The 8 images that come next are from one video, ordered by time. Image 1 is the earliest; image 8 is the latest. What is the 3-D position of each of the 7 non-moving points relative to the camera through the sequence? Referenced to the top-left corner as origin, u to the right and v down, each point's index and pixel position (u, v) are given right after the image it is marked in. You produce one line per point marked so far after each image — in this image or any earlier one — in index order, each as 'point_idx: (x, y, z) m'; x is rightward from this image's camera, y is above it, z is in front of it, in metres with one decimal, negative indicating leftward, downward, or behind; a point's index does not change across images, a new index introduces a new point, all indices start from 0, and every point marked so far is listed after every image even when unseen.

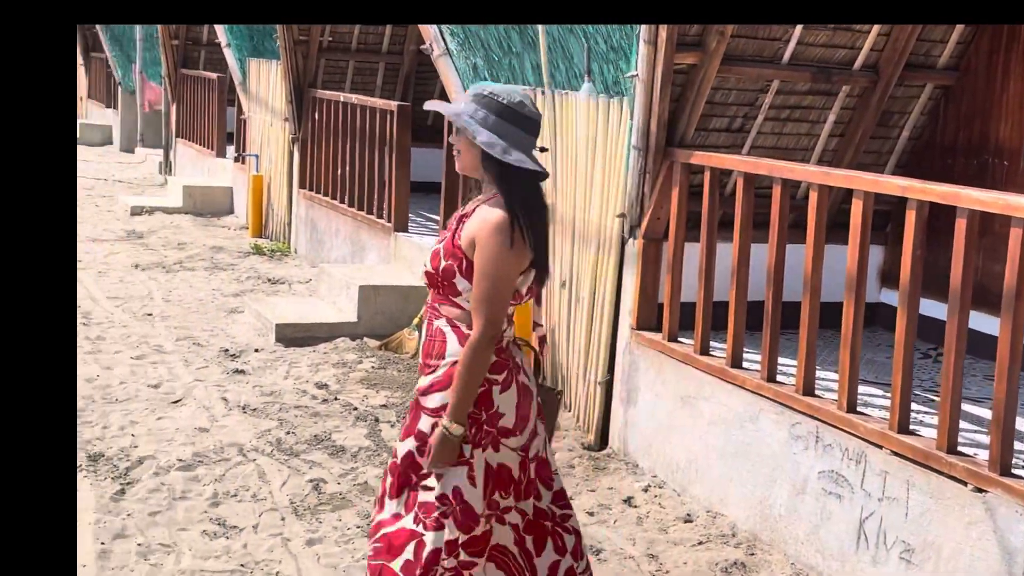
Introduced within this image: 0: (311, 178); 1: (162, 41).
0: (-1.5, +0.8, +8.9) m
1: (-3.7, +2.6, +13.0) m
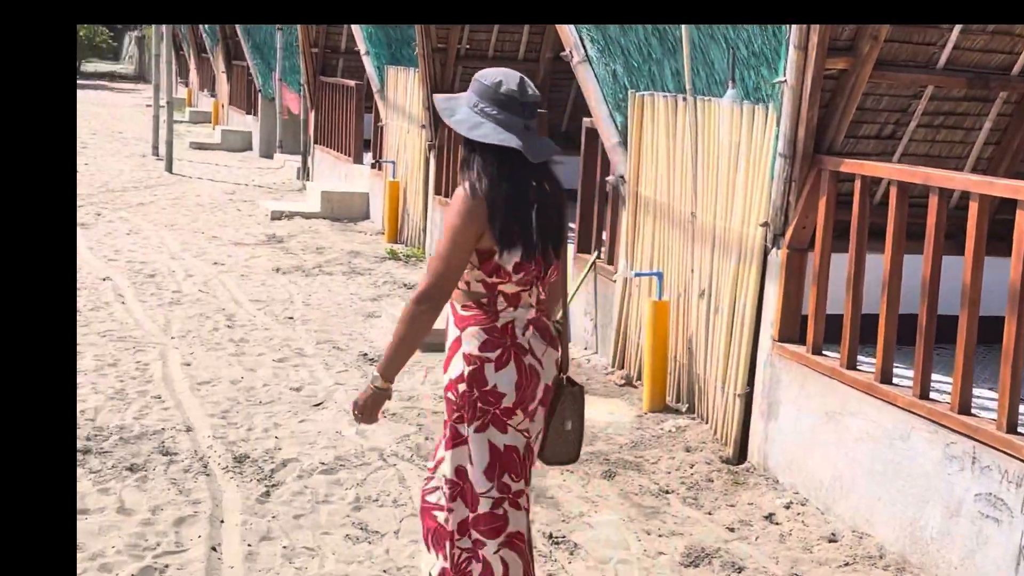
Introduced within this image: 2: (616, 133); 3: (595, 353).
0: (-0.5, +0.8, +8.9) m
1: (-2.3, +2.6, +13.3) m
2: (+0.5, +0.7, +5.9) m
3: (+0.4, -0.3, +6.2) m
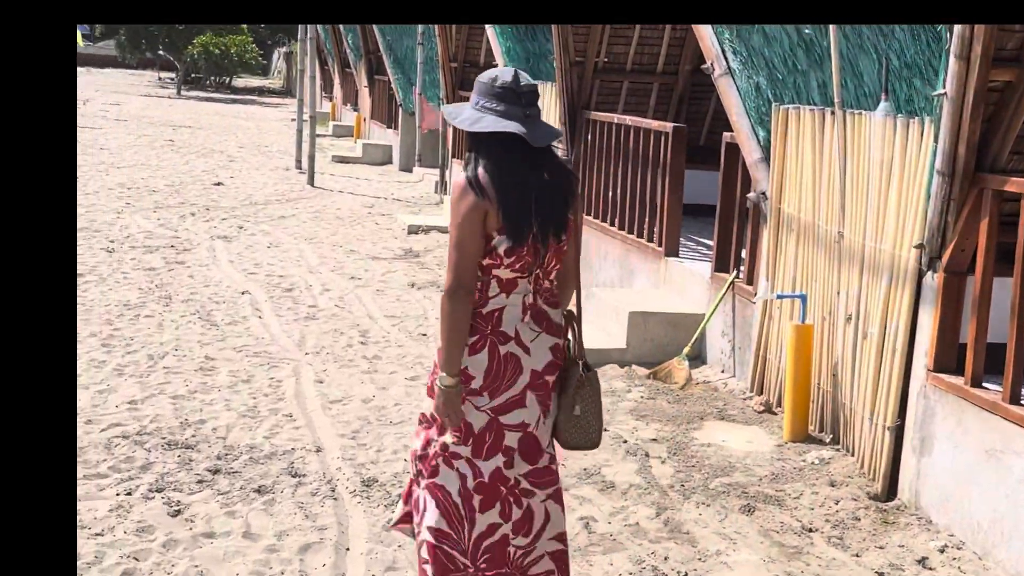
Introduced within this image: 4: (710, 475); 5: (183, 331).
0: (+0.5, +0.6, +8.8) m
1: (-0.8, +2.5, +13.4) m
2: (+1.1, +0.6, +5.6) m
3: (+1.1, -0.4, +5.9) m
4: (+0.7, -0.7, +4.6) m
5: (-1.7, -0.2, +6.4) m
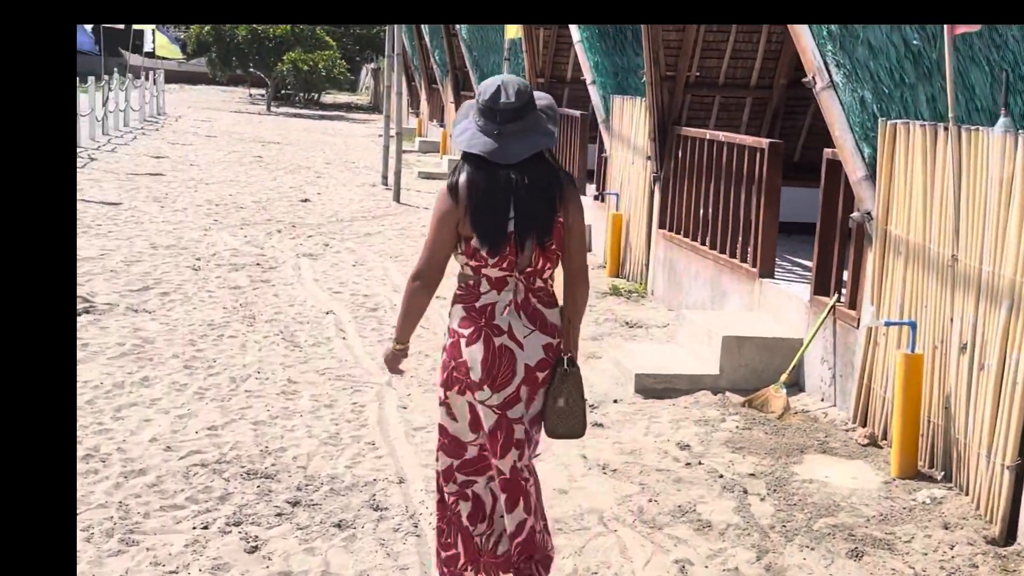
0: (+1.1, +0.5, +8.6) m
1: (+0.2, +2.3, +13.2) m
2: (+1.5, +0.5, +5.3) m
3: (+1.5, -0.5, +5.6) m
4: (+1.1, -0.8, +4.3) m
5: (-1.3, -0.3, +6.3) m
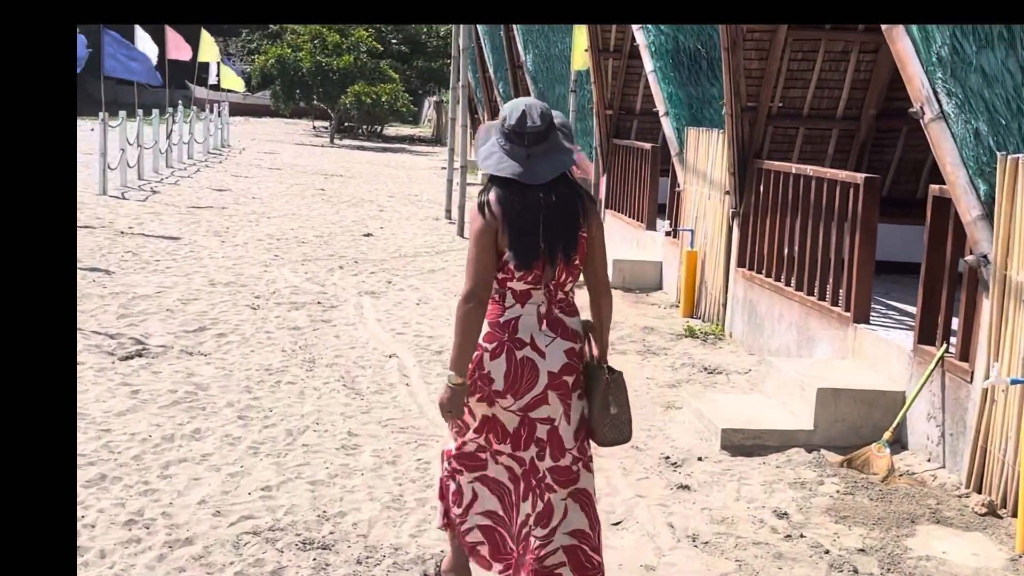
0: (+1.6, +0.2, +8.1) m
1: (+0.9, +1.9, +12.8) m
2: (+1.8, +0.3, +4.9) m
3: (+1.8, -0.8, +5.1) m
4: (+1.3, -1.0, +3.8) m
5: (-0.9, -0.5, +5.9) m
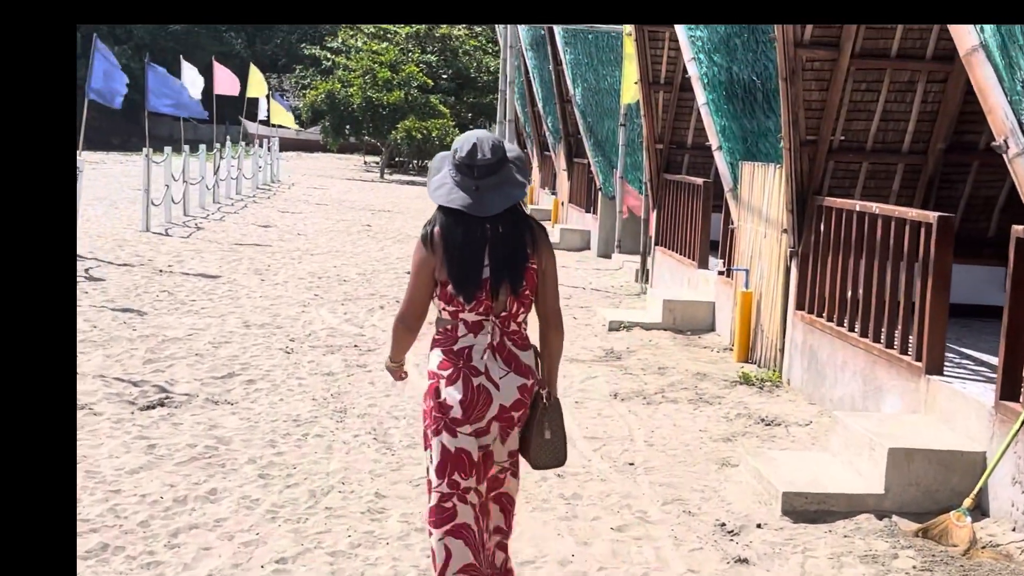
0: (+1.9, -0.1, +7.6) m
1: (+1.4, +1.5, +12.4) m
2: (+2.0, +0.1, +4.4) m
3: (+2.0, -0.9, +4.6) m
4: (+1.4, -1.1, +3.3) m
5: (-0.7, -0.8, +5.5) m
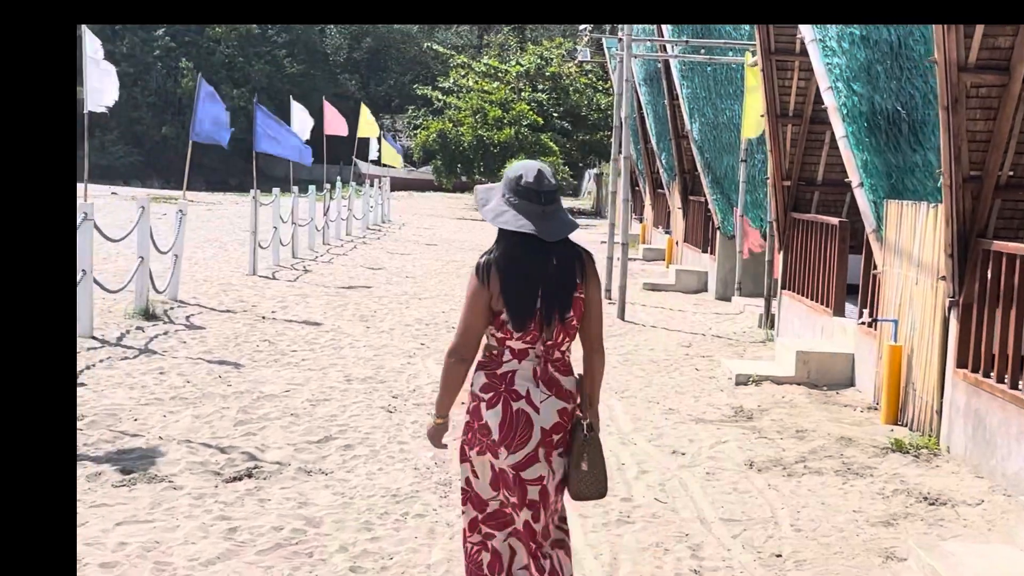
0: (+2.5, -0.4, +6.7) m
1: (+2.5, +1.0, +11.6) m
2: (+2.4, -0.1, +3.5) m
3: (+2.4, -1.2, +3.7) m
4: (+1.7, -1.3, +2.4) m
5: (-0.2, -1.0, +4.8) m
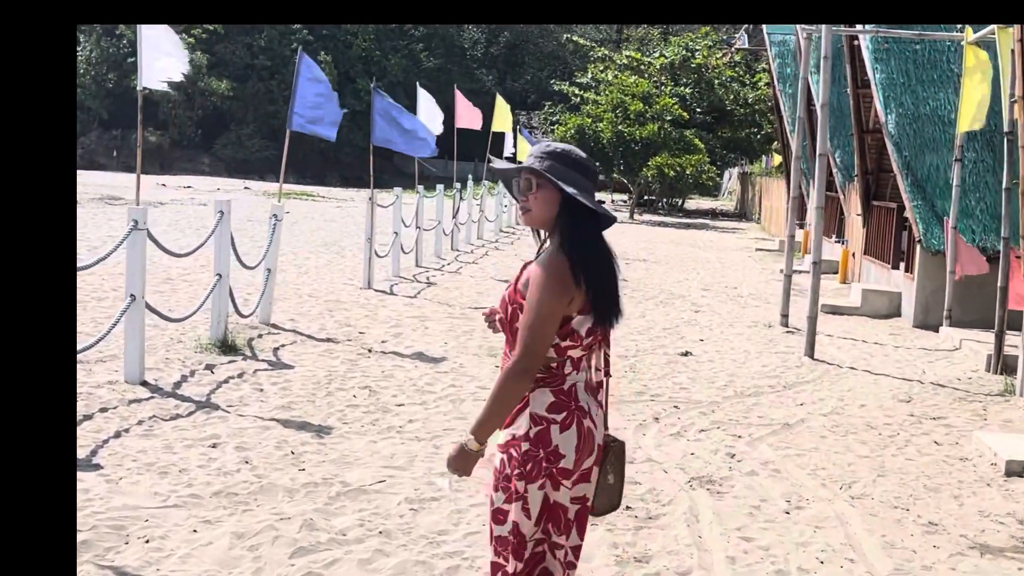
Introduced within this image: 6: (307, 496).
0: (+3.2, -0.7, +4.0) m
1: (+3.7, +0.7, +8.9) m
2: (+2.7, -0.4, +0.8) m
3: (+2.7, -1.5, +1.0) m
4: (+1.9, -1.6, -0.2) m
5: (+0.3, -1.3, +2.4) m
6: (-0.9, -0.9, +5.3) m
